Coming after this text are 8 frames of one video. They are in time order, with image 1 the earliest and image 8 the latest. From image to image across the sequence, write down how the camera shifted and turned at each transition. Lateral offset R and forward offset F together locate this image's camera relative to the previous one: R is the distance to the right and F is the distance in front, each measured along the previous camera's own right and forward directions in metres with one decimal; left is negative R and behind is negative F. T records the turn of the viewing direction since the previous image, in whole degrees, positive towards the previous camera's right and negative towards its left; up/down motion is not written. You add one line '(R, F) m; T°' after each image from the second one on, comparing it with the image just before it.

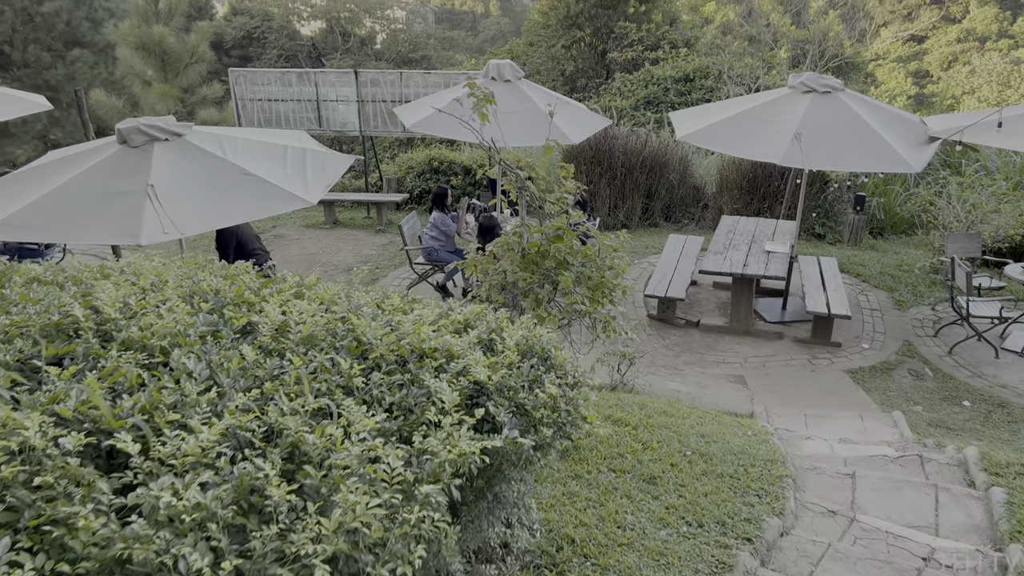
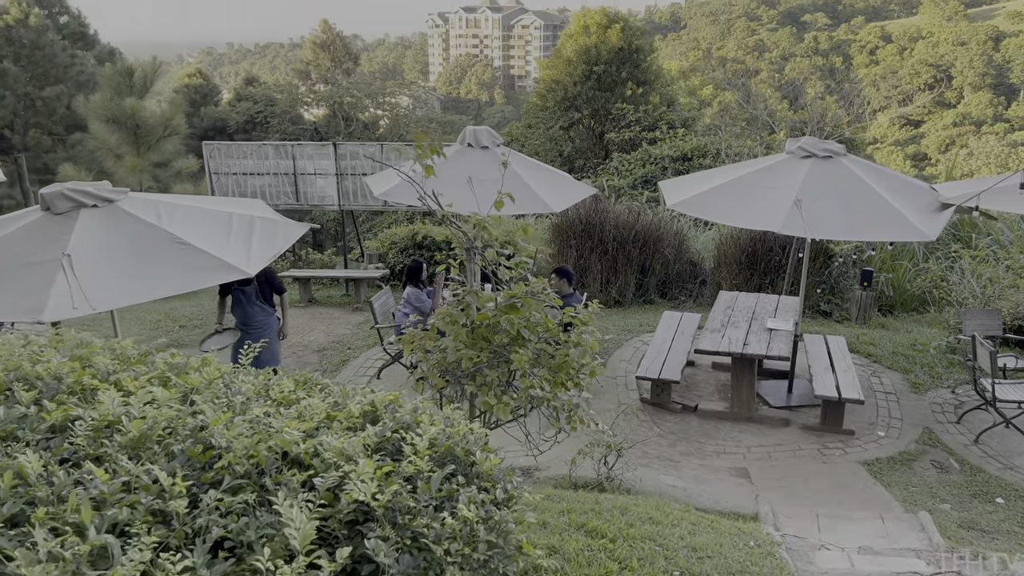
(+0.2, +0.6) m; 0°
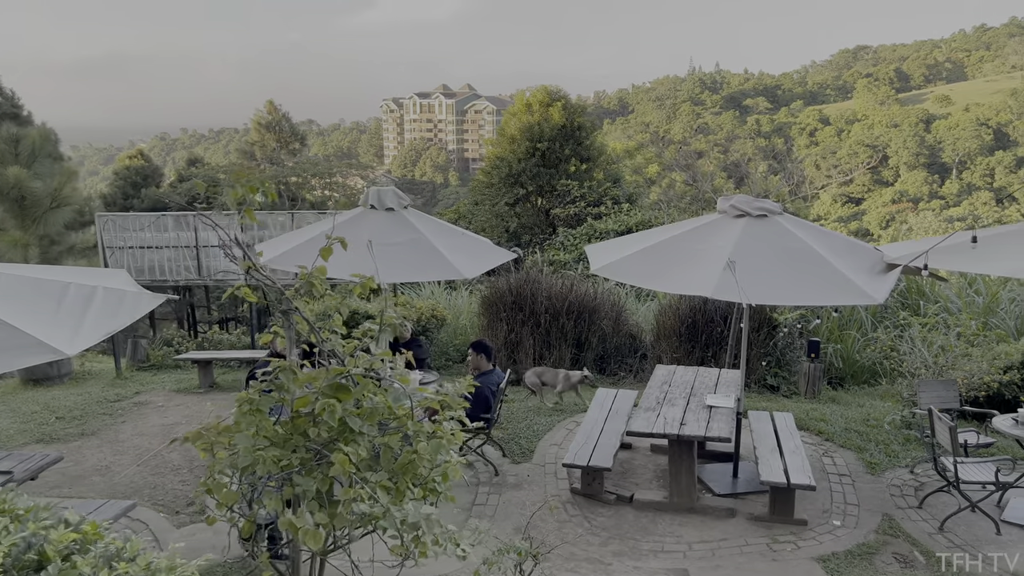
(+0.3, +0.7) m; +3°
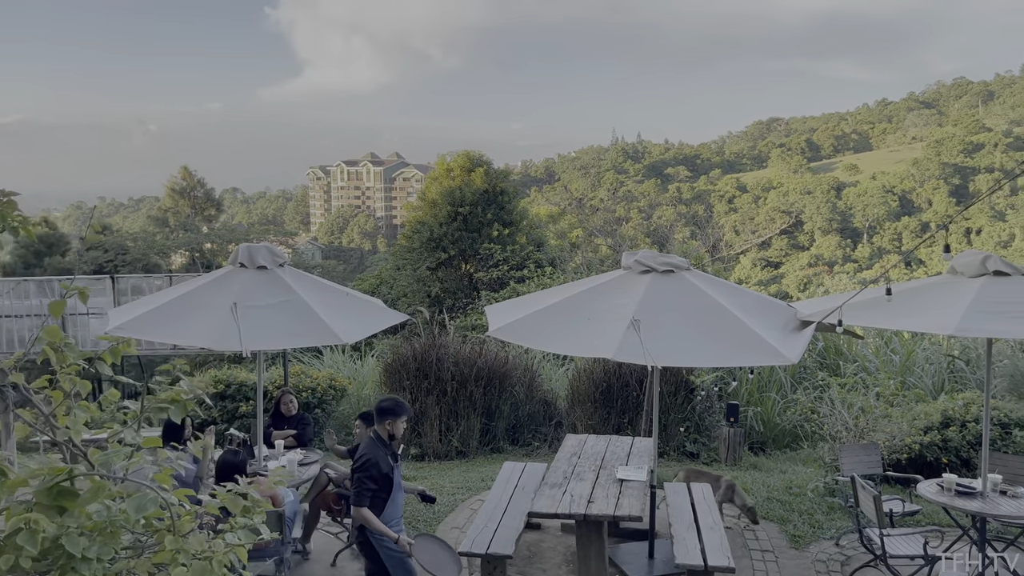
(+0.3, +0.5) m; +5°
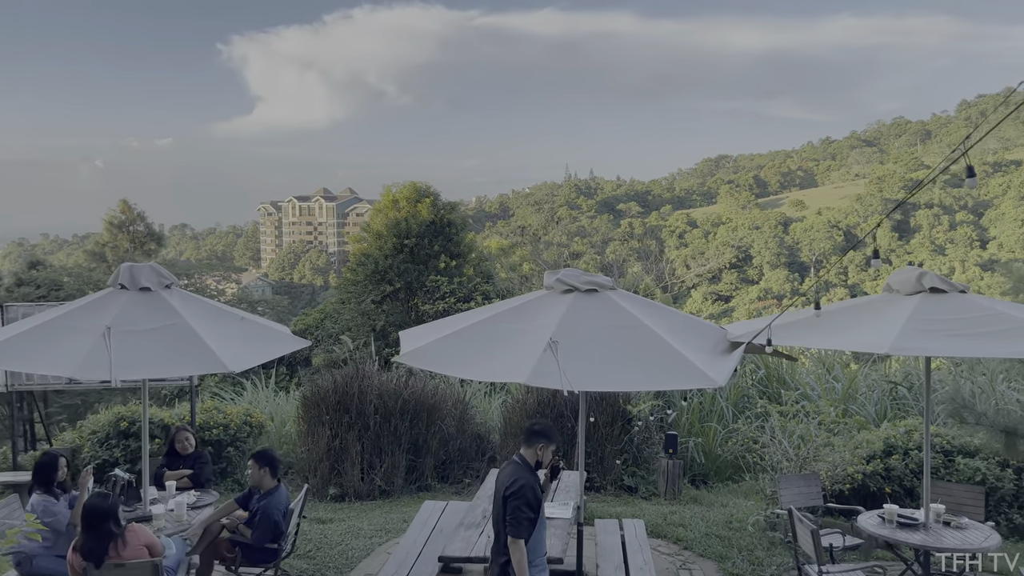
(+0.3, +0.4) m; +3°
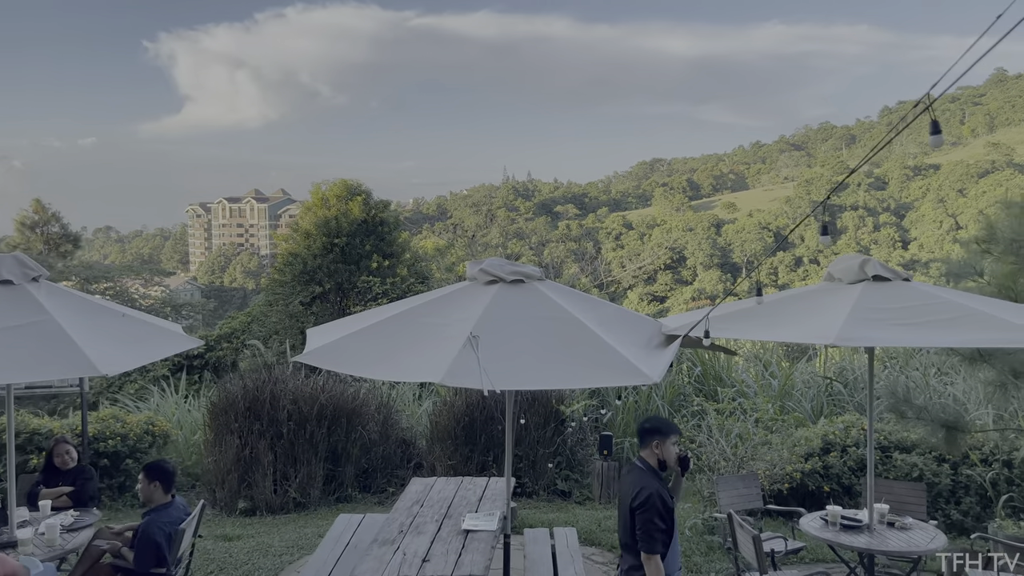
(+0.1, +0.4) m; +4°
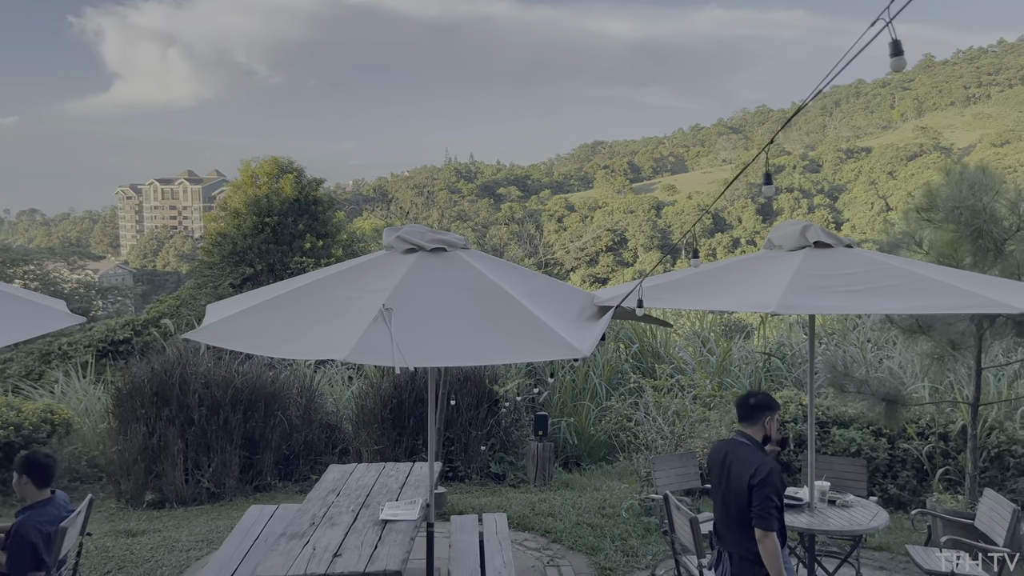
(+0.1, +0.4) m; +4°
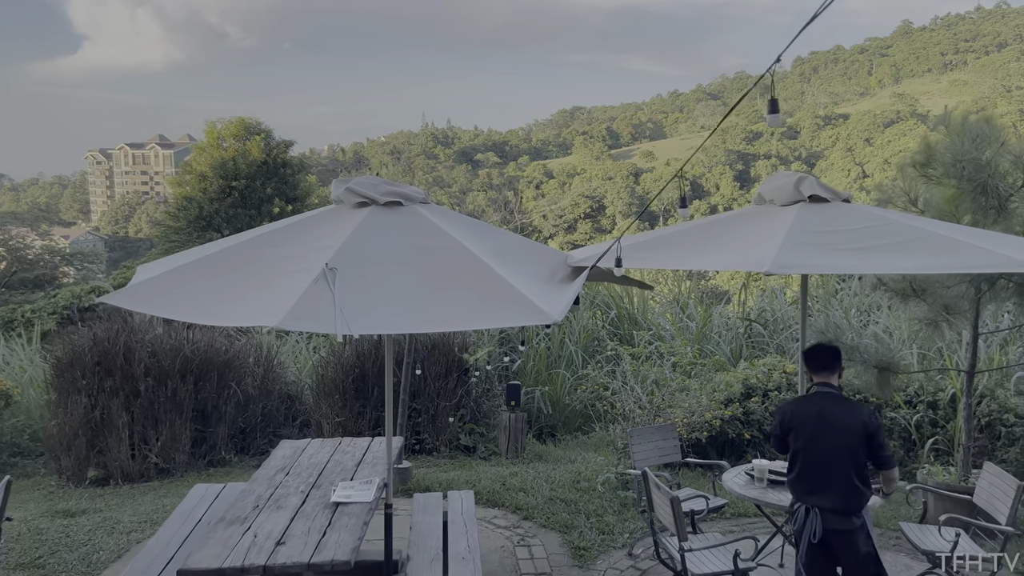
(+0.1, +0.4) m; +2°
